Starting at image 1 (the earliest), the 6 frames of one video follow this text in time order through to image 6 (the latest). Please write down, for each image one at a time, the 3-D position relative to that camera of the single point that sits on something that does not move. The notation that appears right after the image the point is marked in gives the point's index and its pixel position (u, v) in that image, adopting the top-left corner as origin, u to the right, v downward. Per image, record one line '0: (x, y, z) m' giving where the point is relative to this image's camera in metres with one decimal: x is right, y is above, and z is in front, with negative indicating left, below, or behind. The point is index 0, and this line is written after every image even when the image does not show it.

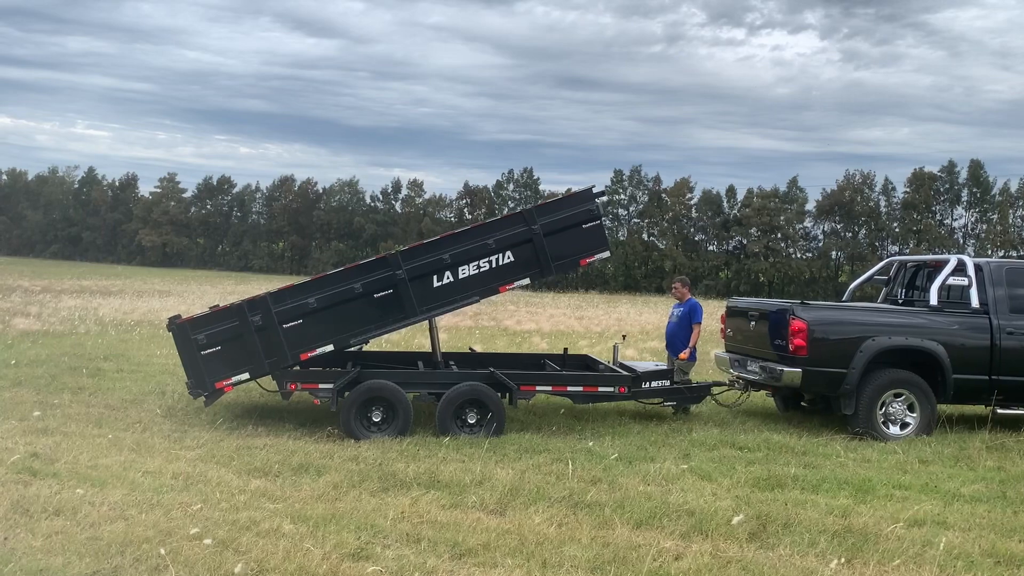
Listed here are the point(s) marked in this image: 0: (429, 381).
0: (-0.8, -0.9, +8.5) m
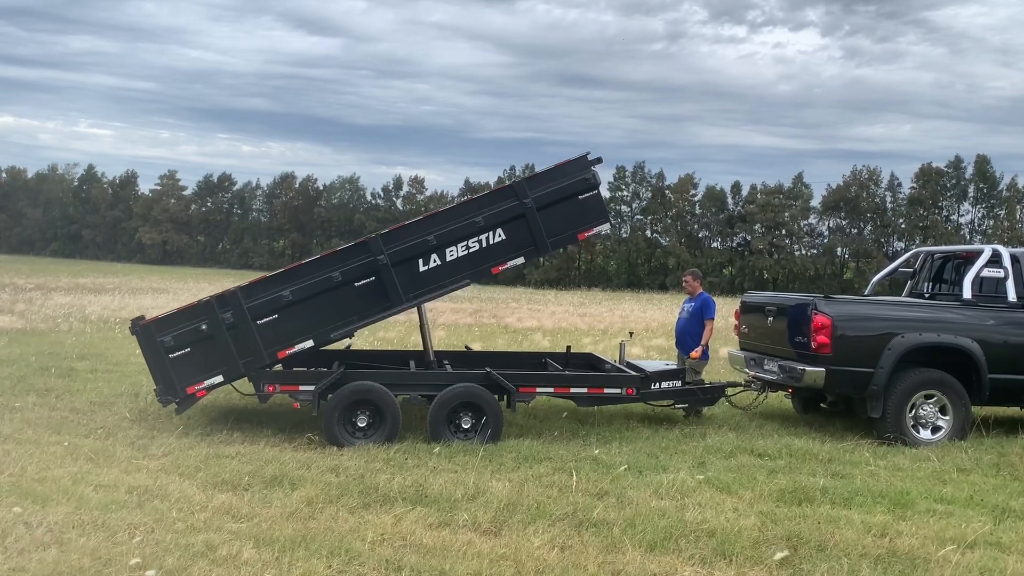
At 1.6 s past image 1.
0: (-0.8, -0.8, +7.8) m
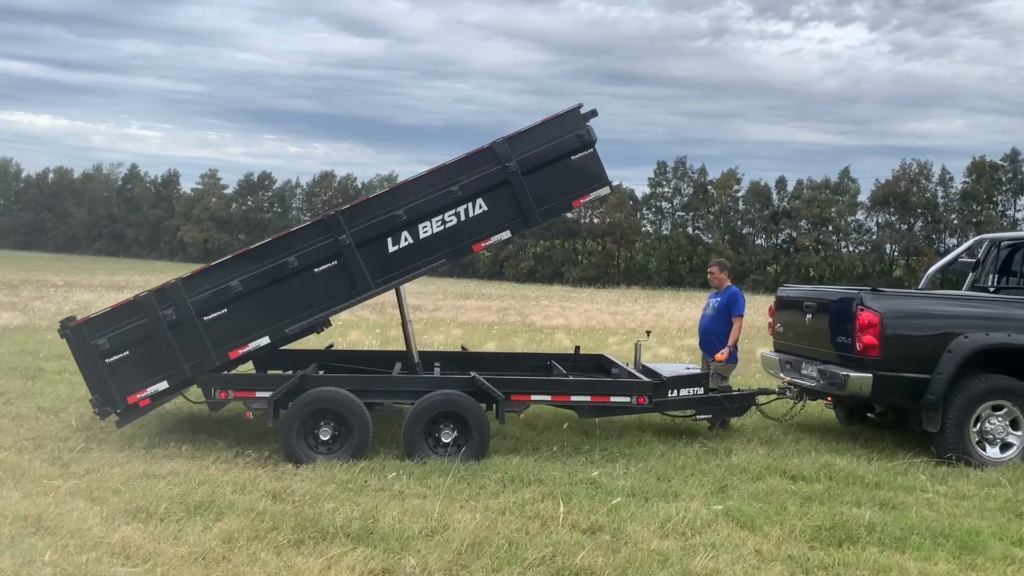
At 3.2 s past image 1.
0: (-0.9, -0.7, +6.7) m
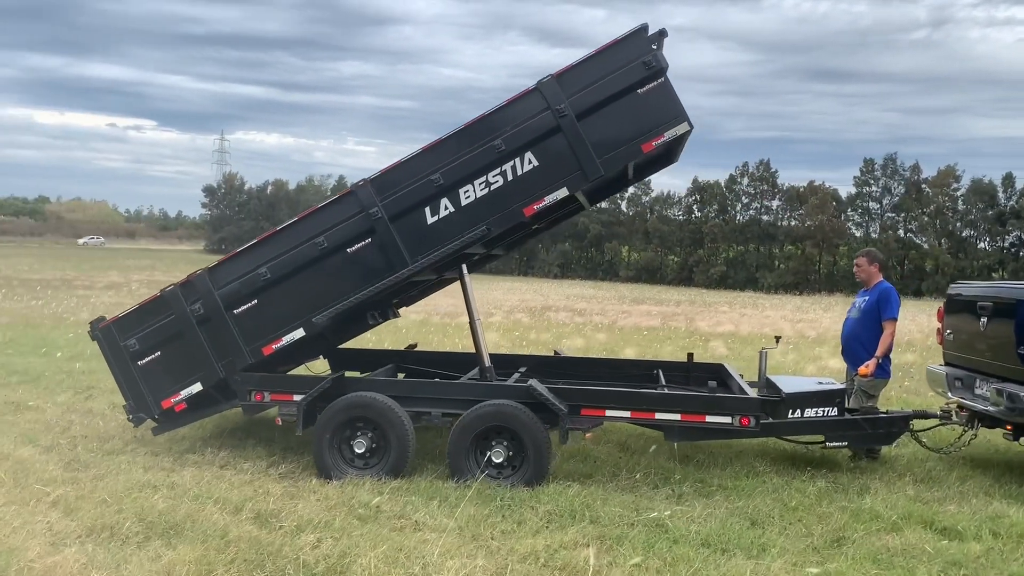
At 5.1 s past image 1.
0: (-0.4, -0.7, +5.8) m
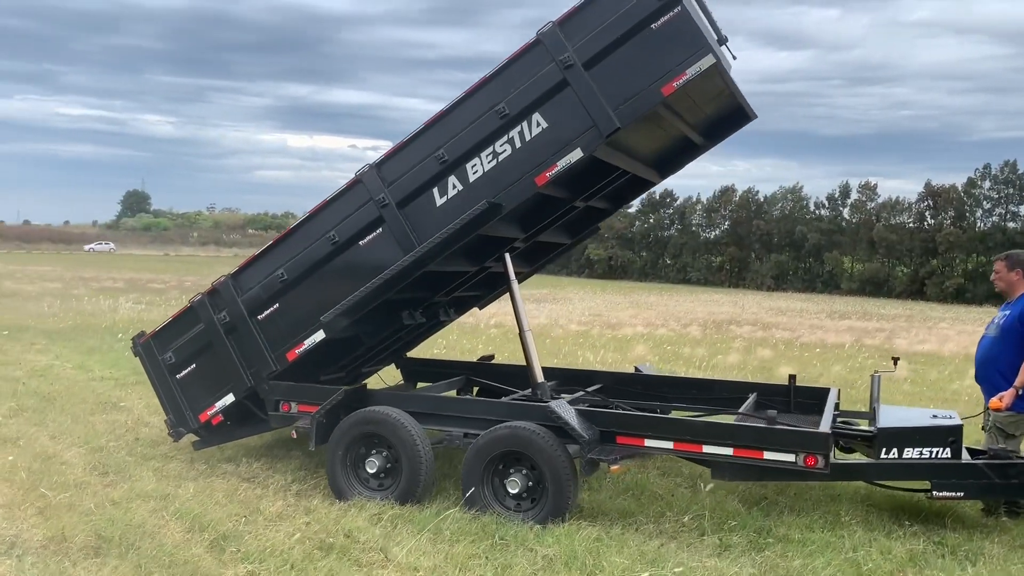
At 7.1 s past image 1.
0: (-0.3, -0.7, +5.2) m
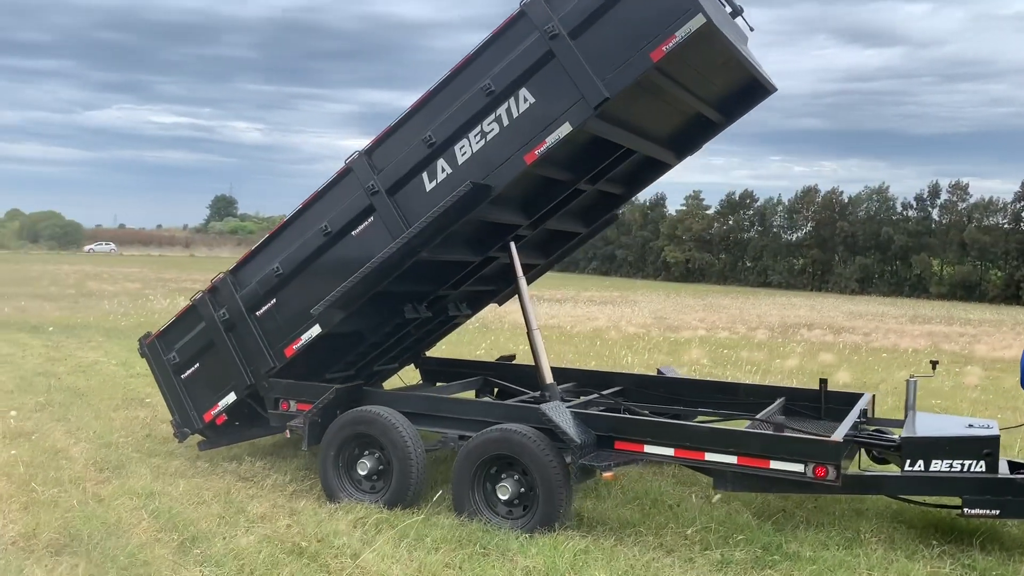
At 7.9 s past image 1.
0: (-0.3, -0.7, +4.9) m
